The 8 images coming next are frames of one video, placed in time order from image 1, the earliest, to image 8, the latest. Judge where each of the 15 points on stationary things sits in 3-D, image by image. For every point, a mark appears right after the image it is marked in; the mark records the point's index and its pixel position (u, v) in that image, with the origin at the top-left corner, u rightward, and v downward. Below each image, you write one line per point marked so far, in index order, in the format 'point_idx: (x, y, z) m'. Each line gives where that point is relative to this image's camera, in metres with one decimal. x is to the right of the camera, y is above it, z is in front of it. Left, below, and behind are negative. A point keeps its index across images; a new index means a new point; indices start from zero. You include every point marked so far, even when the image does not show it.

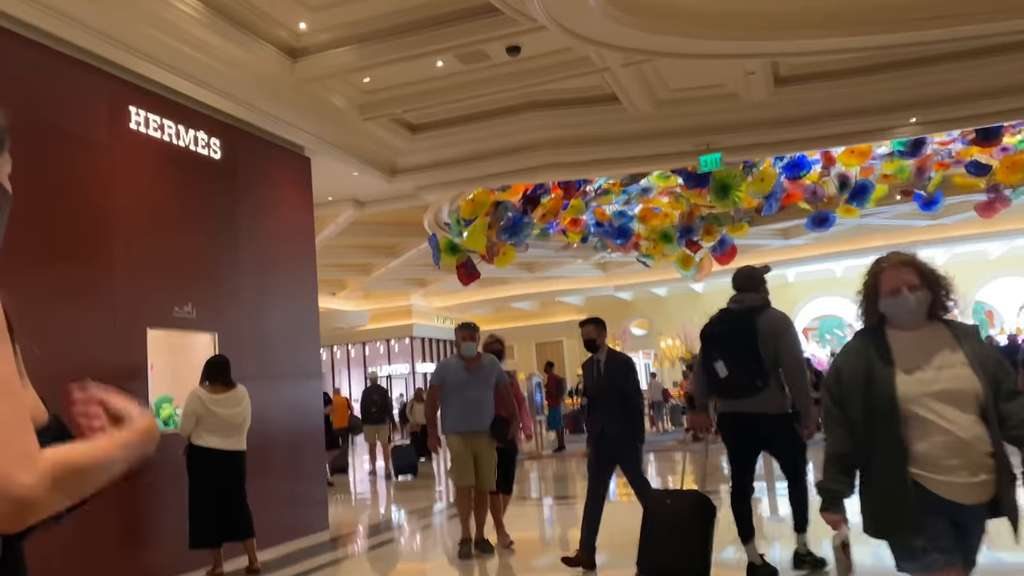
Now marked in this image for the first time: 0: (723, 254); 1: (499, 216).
0: (+2.9, +0.4, +11.4) m
1: (-0.1, +0.8, +9.2) m
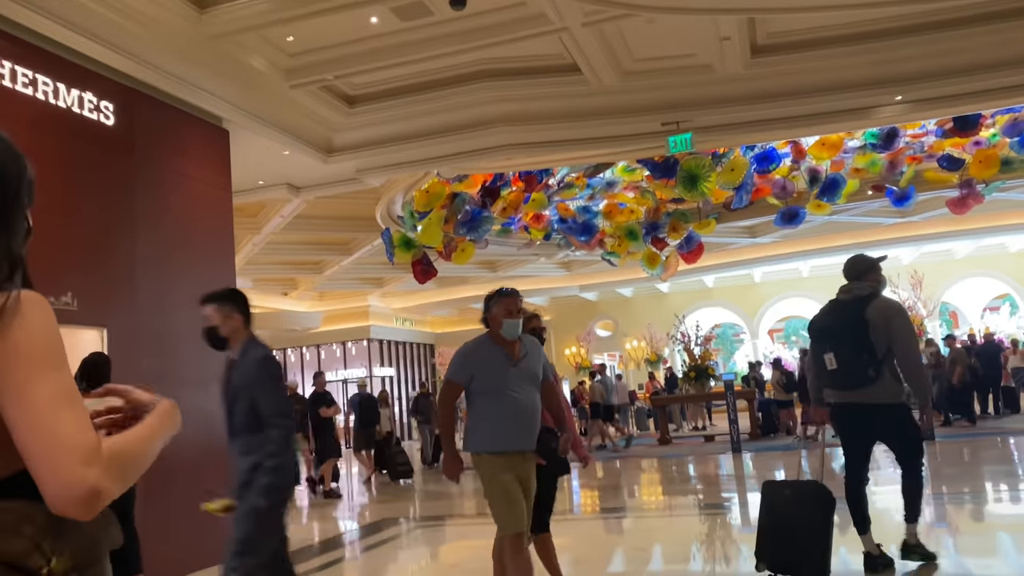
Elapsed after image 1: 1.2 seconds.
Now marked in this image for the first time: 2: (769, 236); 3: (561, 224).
0: (+2.4, +0.4, +10.9) m
1: (-0.6, +0.8, +8.7) m
2: (+4.1, +0.8, +13.5) m
3: (+0.6, +0.8, +11.1) m
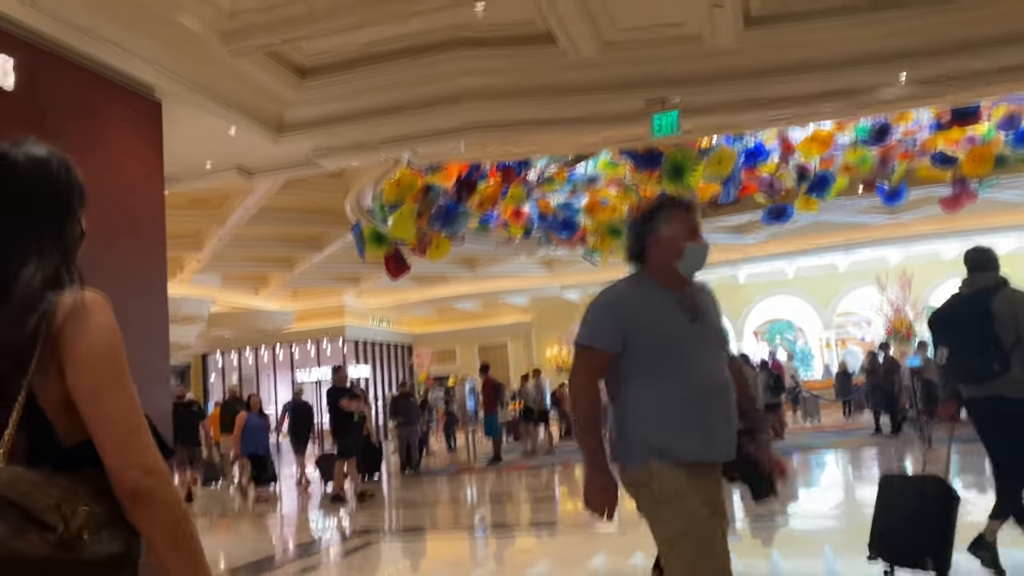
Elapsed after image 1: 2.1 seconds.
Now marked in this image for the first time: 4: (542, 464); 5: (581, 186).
0: (+2.1, +0.5, +10.5) m
1: (-0.8, +0.8, +8.2) m
2: (+3.8, +0.8, +13.1) m
3: (+0.4, +0.9, +10.6) m
4: (+0.3, -2.2, +10.1) m
5: (+0.9, +1.3, +10.3) m
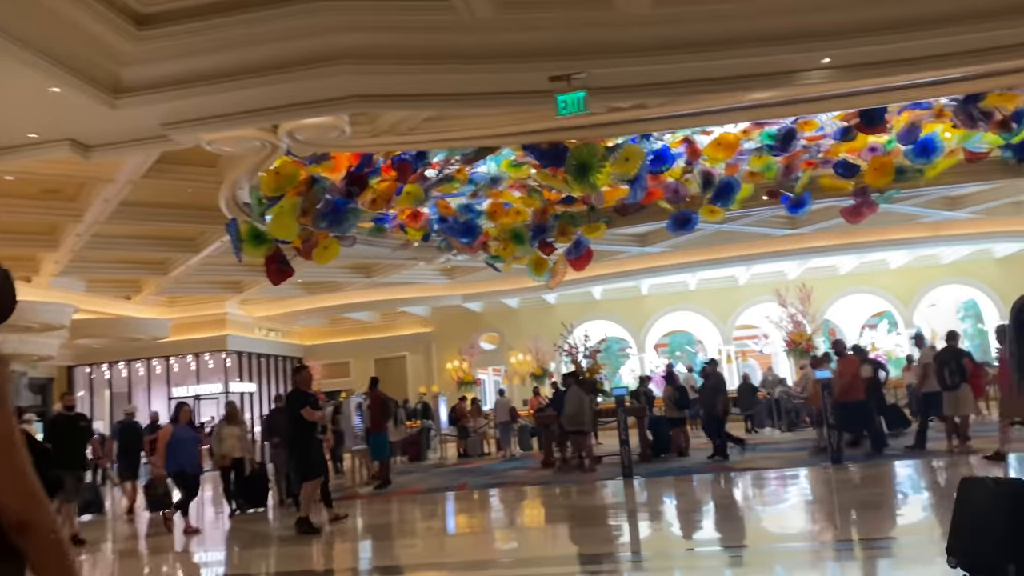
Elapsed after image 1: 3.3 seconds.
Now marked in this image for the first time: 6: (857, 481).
0: (+0.8, +0.4, +10.1) m
1: (-1.8, +0.8, +7.5) m
2: (+2.3, +0.6, +12.9) m
3: (-0.9, +0.8, +10.0) m
4: (-0.9, -2.3, +9.4) m
5: (-0.3, +1.2, +9.8) m
6: (+3.1, -1.8, +7.4) m
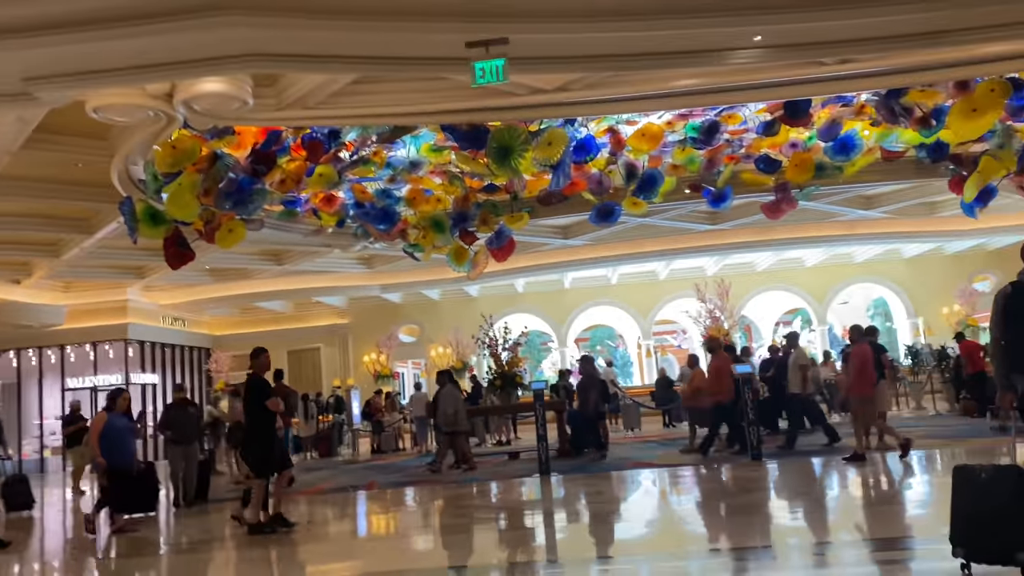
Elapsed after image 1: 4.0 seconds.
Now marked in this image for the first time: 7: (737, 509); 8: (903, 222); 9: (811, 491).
0: (-0.1, +0.5, +9.8) m
1: (-2.5, +0.9, +6.9) m
2: (+1.1, +0.8, +12.7) m
3: (-1.8, +0.9, +9.6) m
4: (-1.8, -2.1, +9.0) m
5: (-1.2, +1.3, +9.4) m
6: (+2.4, -1.7, +7.3) m
7: (+1.6, -1.6, +5.9) m
8: (+6.6, +1.1, +13.9) m
9: (+2.3, -1.6, +6.5) m
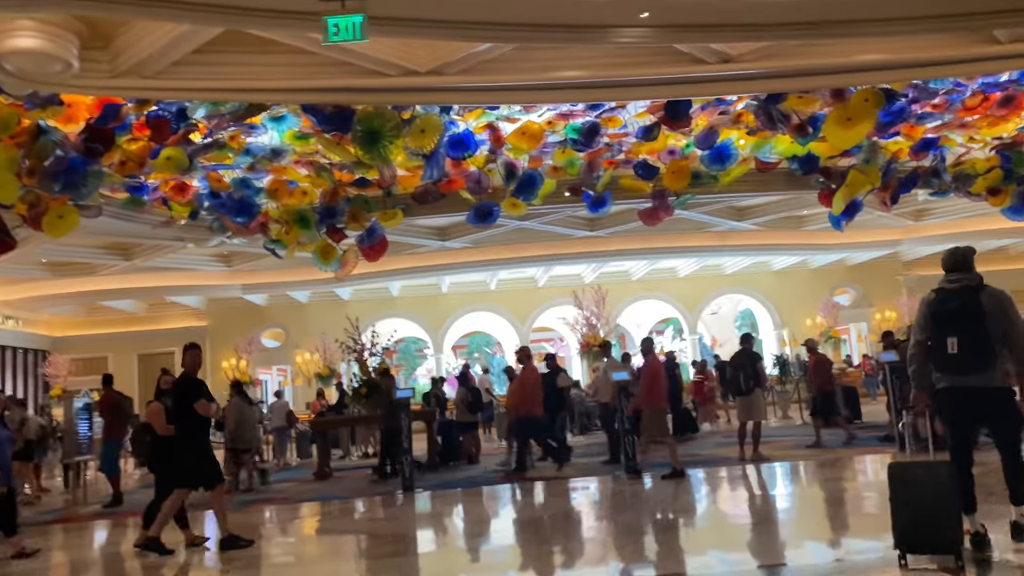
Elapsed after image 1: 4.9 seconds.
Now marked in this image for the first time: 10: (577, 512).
0: (-1.6, +0.4, +9.2) m
1: (-3.4, +1.0, +6.1) m
2: (-0.8, +0.7, +12.3) m
3: (-3.2, +0.9, +8.8) m
4: (-3.2, -2.1, +8.1) m
5: (-2.6, +1.3, +8.6) m
6: (+1.2, -1.8, +7.1) m
7: (+0.7, -1.6, +5.6) m
8: (+4.5, +0.9, +14.3) m
9: (+1.3, -1.7, +6.3) m
10: (+0.5, -1.7, +6.4) m
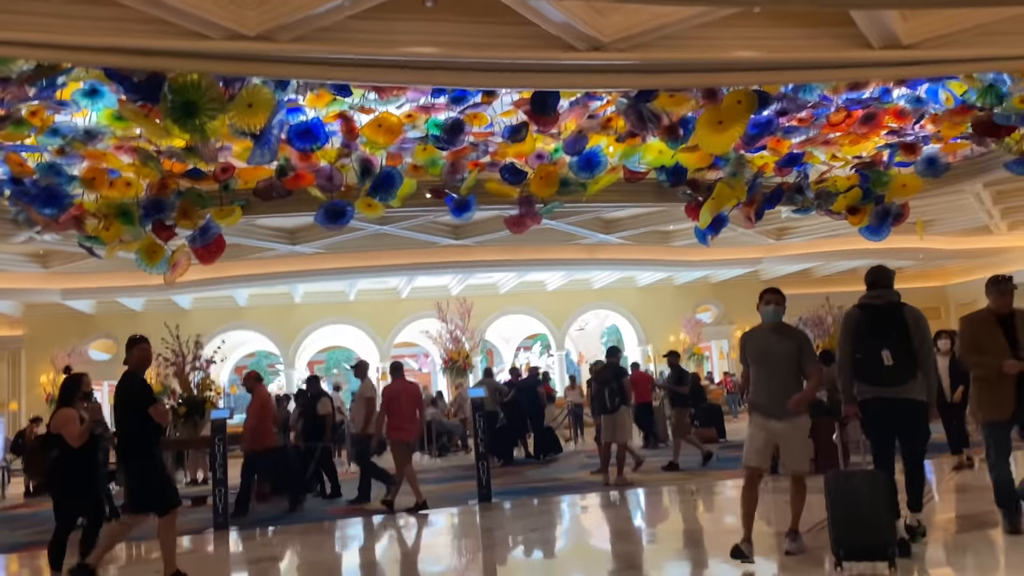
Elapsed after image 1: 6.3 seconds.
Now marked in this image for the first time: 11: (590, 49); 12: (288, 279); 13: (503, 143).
0: (-3.0, +0.4, +8.2) m
1: (-4.4, +1.0, +4.8) m
2: (-2.7, +0.6, +11.3) m
3: (-4.5, +0.9, +7.5) m
4: (-4.5, -2.1, +6.8) m
5: (-3.9, +1.3, +7.5) m
6: (0.0, -1.8, +6.5) m
7: (-0.3, -1.6, +4.9) m
8: (+2.2, +0.6, +14.1) m
9: (+0.2, -1.7, +5.7) m
10: (-0.6, -1.8, +5.7) m
11: (+0.5, +1.6, +5.5) m
12: (-3.4, +0.1, +12.7) m
13: (-0.1, +1.5, +8.5) m
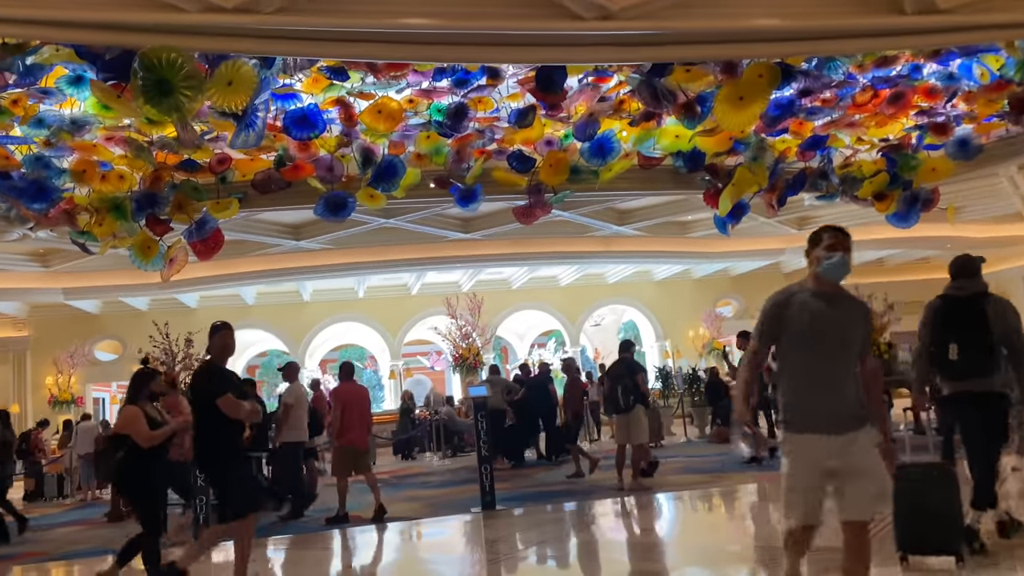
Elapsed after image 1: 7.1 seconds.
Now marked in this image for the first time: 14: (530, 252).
0: (-2.9, +0.4, +7.9) m
1: (-4.4, +1.0, +4.5) m
2: (-2.6, +0.6, +11.0) m
3: (-4.5, +0.9, +7.2) m
4: (-4.4, -2.1, +6.5) m
5: (-3.9, +1.3, +7.2) m
6: (+0.1, -1.8, +6.1) m
7: (-0.3, -1.6, +4.6) m
8: (+2.4, +0.8, +13.7) m
9: (+0.3, -1.7, +5.3) m
10: (-0.5, -1.7, +5.3) m
11: (+0.5, +1.6, +5.1) m
12: (-3.2, +0.2, +12.4) m
13: (0.0, +1.5, +8.1) m
14: (+0.3, +0.5, +12.9) m
